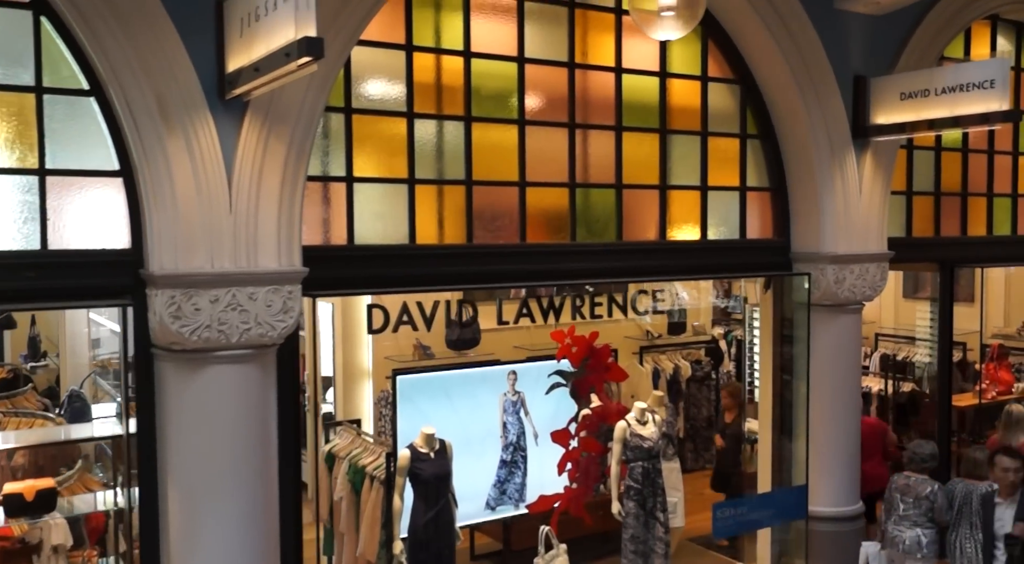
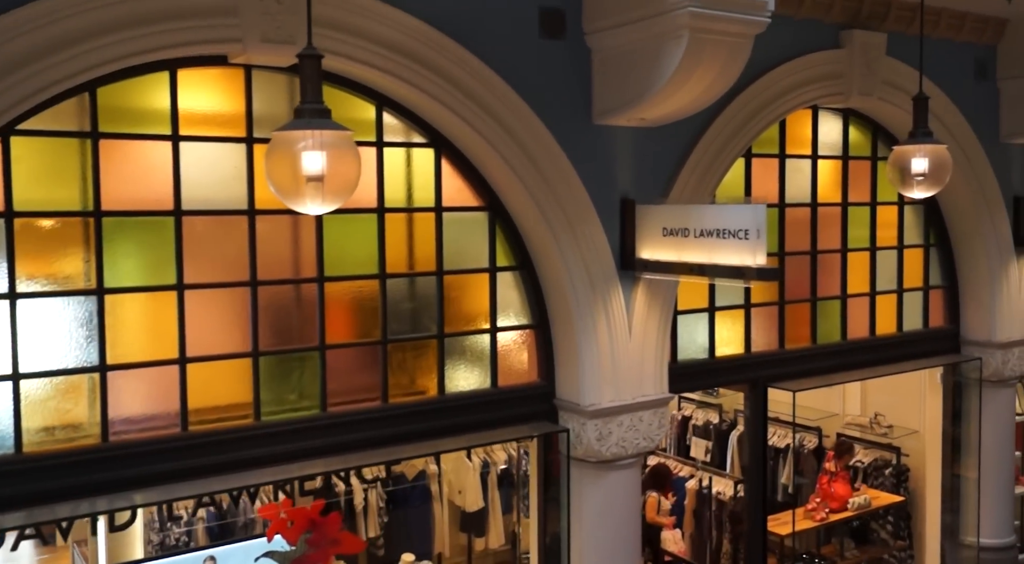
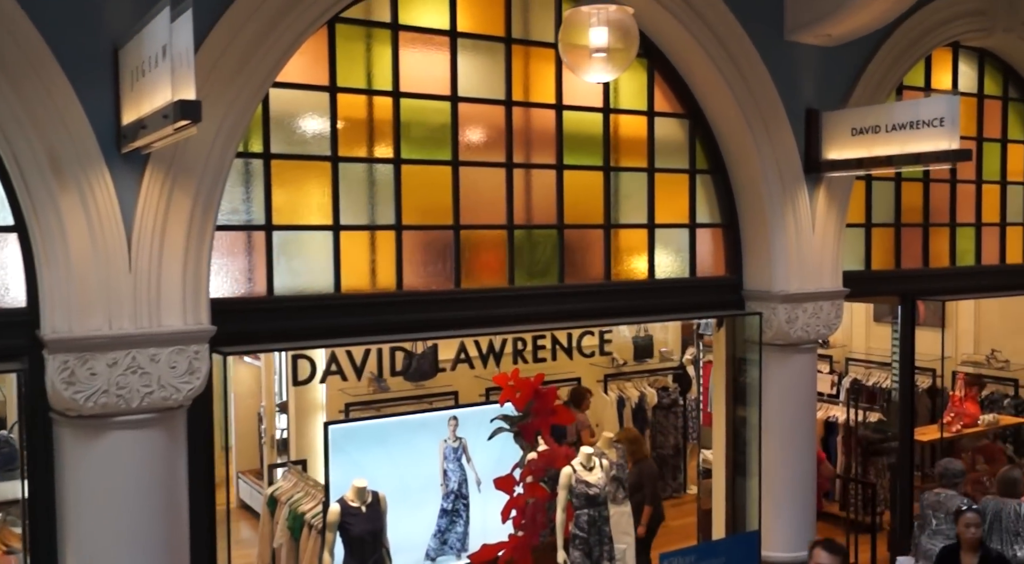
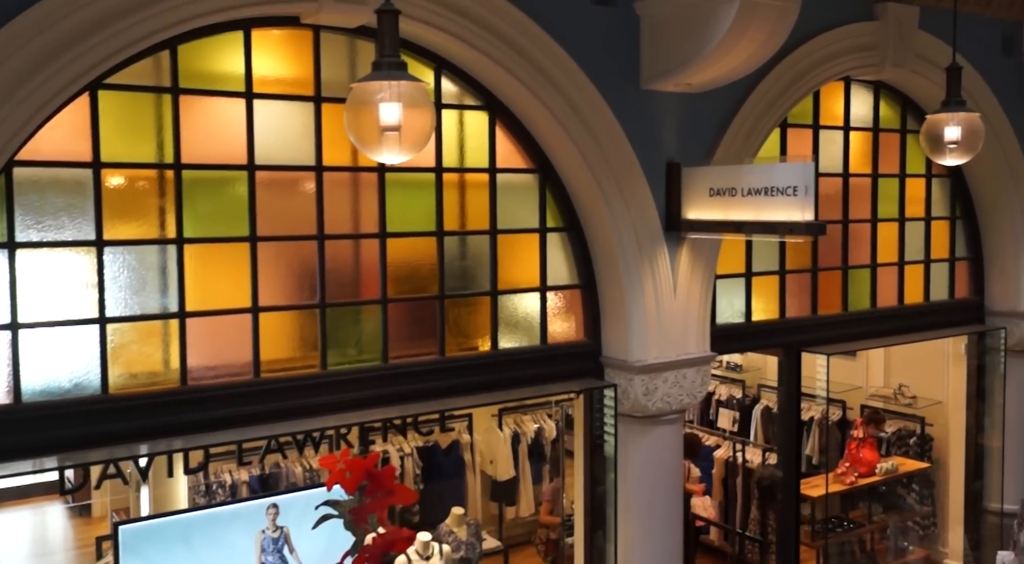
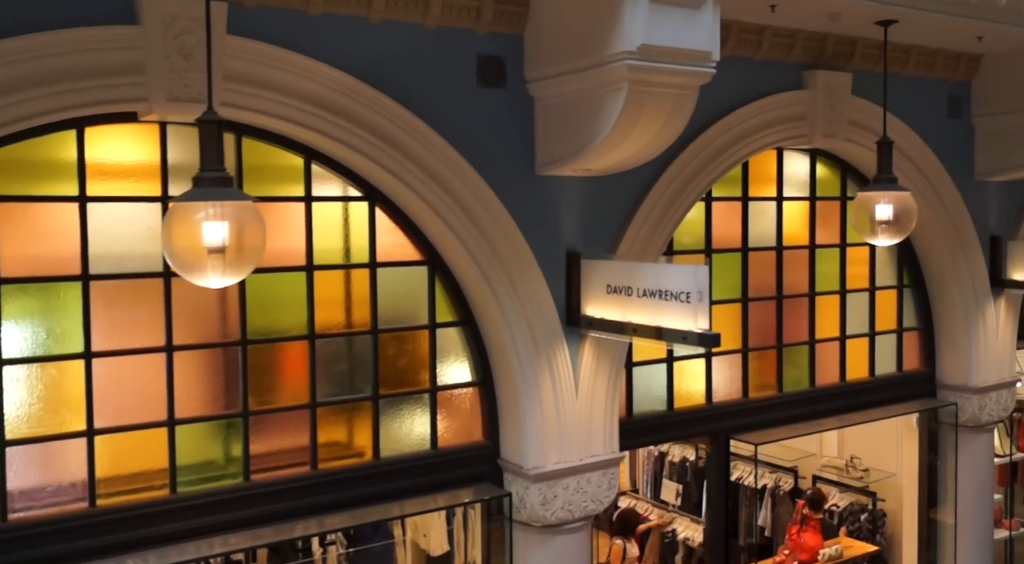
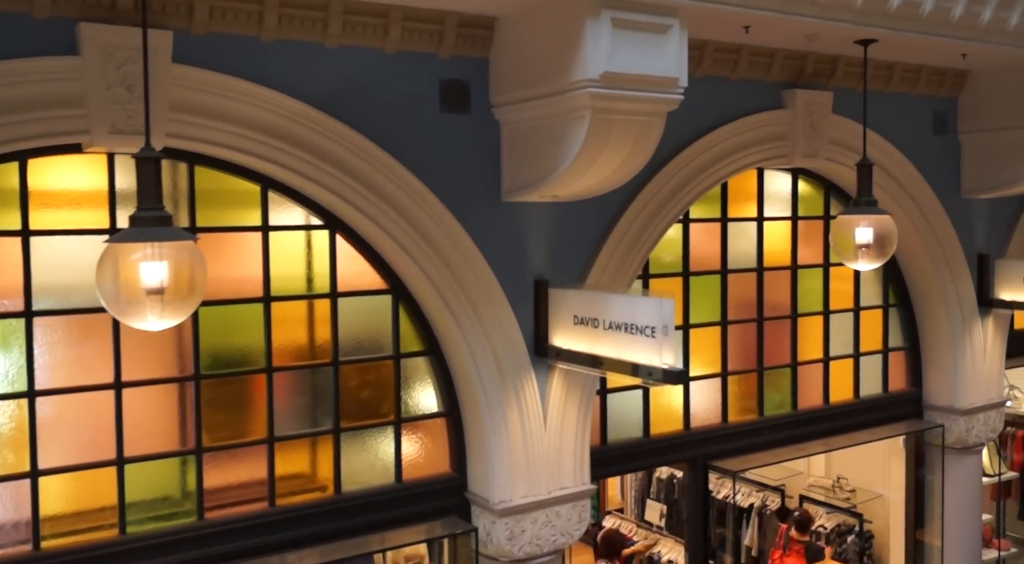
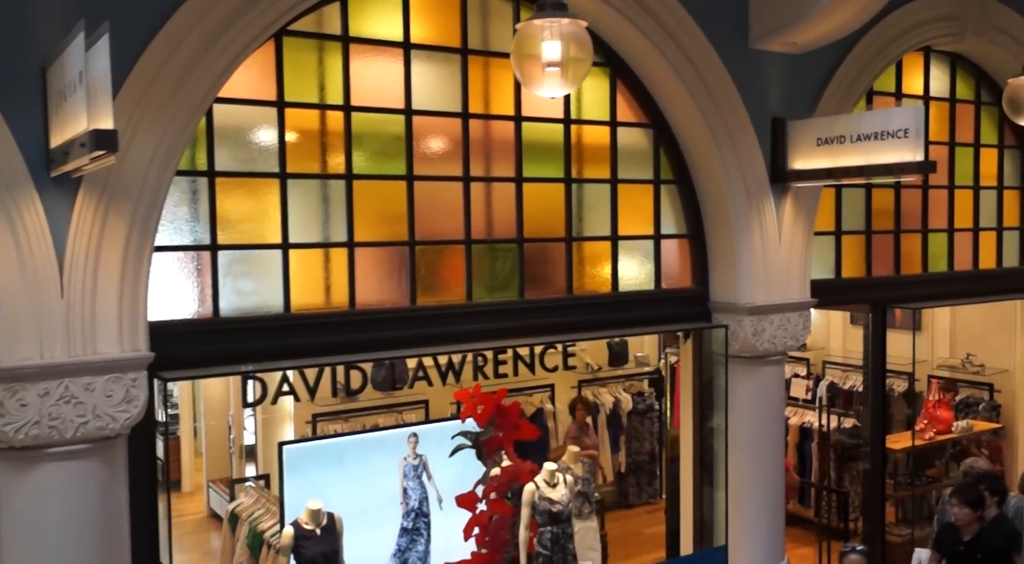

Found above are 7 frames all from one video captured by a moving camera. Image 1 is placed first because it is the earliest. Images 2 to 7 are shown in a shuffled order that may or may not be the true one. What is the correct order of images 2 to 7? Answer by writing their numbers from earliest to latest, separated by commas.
3, 7, 4, 2, 5, 6
